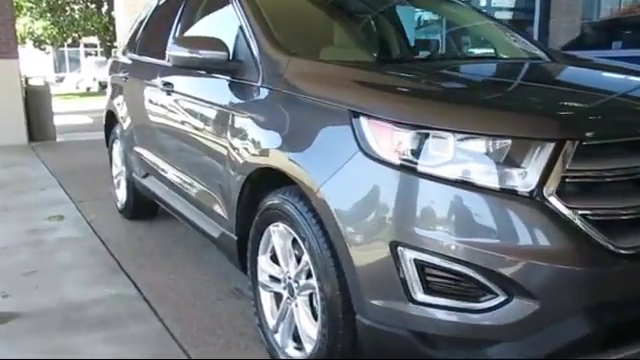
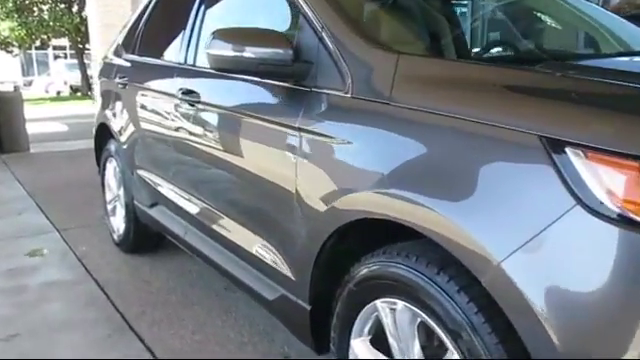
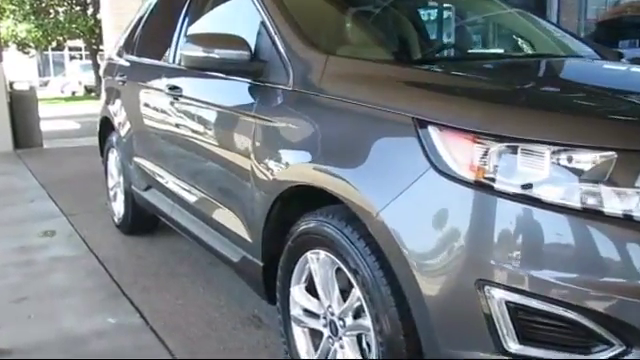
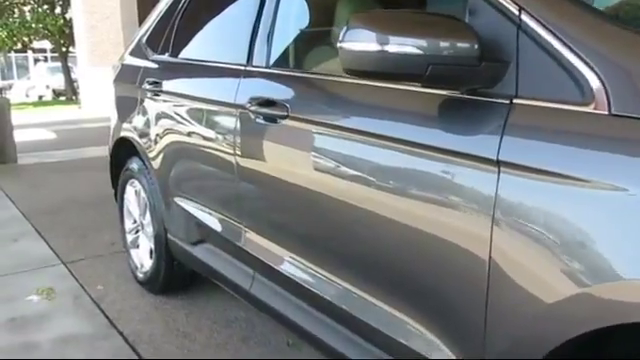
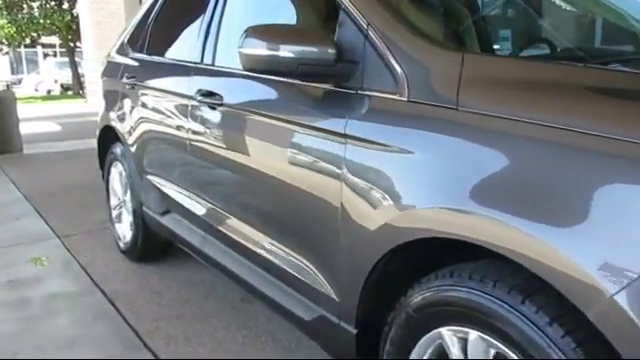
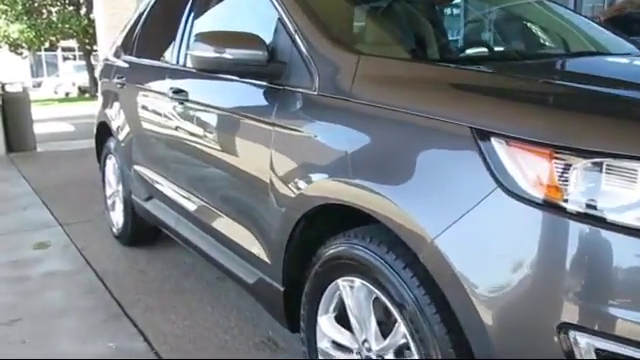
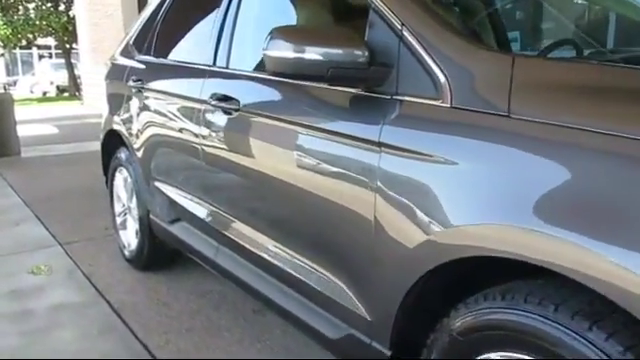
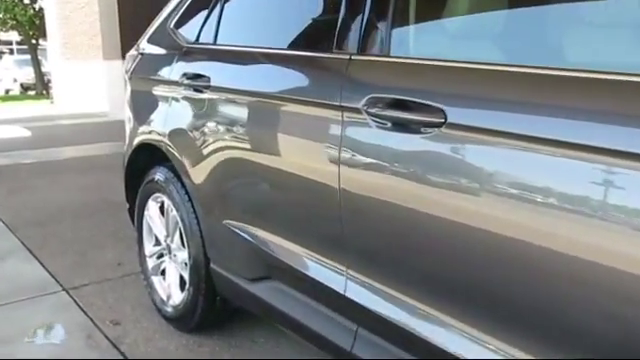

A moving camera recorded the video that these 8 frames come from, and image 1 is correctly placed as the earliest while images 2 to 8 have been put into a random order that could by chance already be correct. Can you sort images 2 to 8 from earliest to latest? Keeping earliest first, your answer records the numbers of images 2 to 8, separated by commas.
3, 6, 2, 5, 7, 4, 8
